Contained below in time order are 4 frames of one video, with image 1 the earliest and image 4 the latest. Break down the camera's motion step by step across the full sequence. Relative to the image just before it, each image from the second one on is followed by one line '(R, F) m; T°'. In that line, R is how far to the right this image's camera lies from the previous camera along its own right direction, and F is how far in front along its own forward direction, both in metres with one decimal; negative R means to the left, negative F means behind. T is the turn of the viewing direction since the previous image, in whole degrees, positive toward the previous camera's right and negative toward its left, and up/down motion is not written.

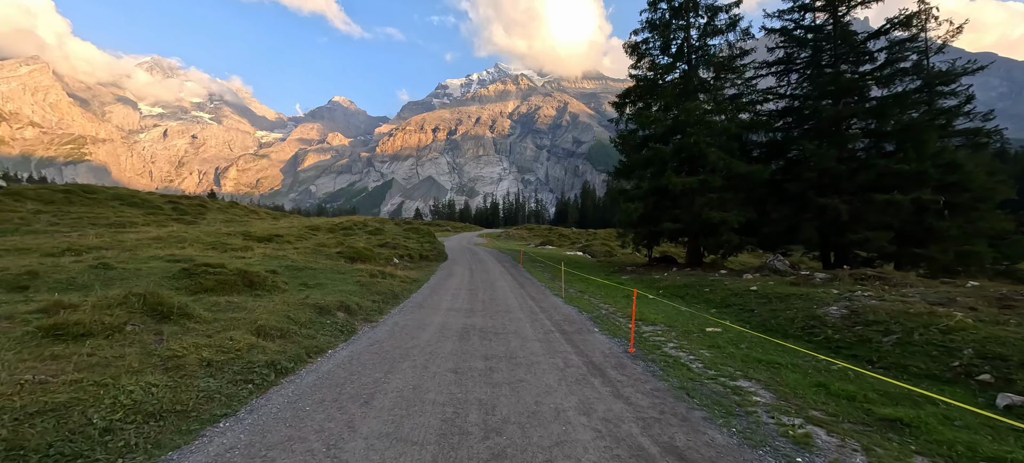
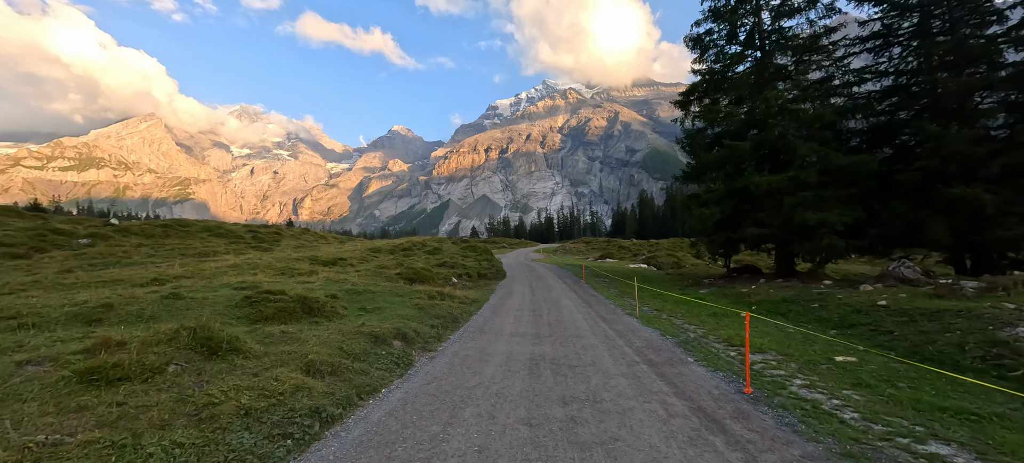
(-0.4, +1.6) m; -7°
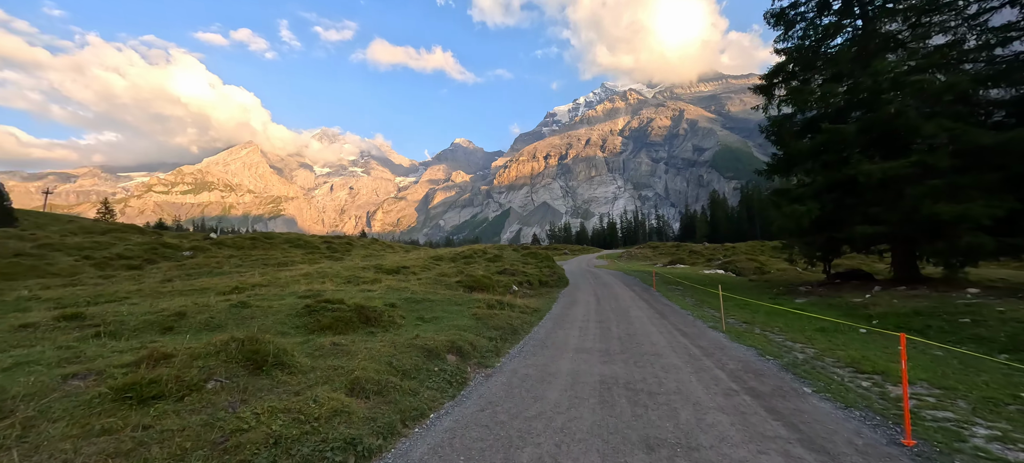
(0.0, +1.4) m; -8°
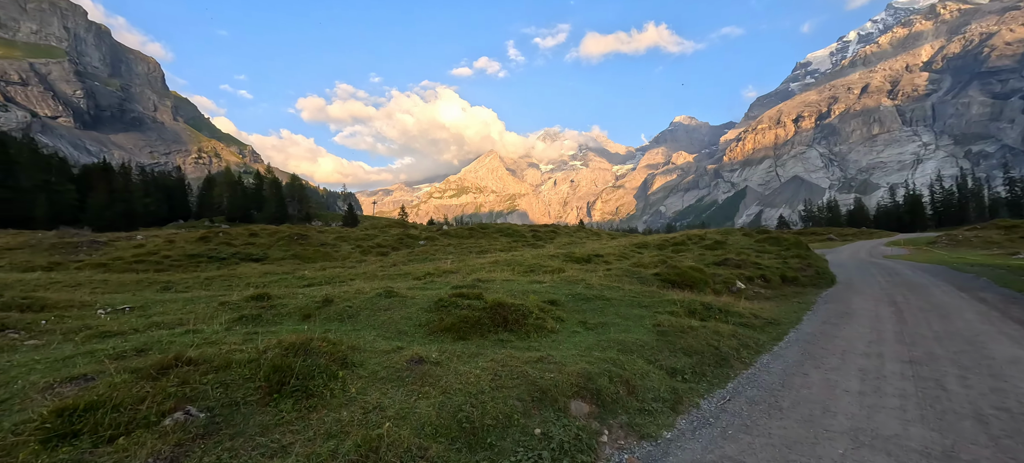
(+0.8, +5.5) m; -30°
